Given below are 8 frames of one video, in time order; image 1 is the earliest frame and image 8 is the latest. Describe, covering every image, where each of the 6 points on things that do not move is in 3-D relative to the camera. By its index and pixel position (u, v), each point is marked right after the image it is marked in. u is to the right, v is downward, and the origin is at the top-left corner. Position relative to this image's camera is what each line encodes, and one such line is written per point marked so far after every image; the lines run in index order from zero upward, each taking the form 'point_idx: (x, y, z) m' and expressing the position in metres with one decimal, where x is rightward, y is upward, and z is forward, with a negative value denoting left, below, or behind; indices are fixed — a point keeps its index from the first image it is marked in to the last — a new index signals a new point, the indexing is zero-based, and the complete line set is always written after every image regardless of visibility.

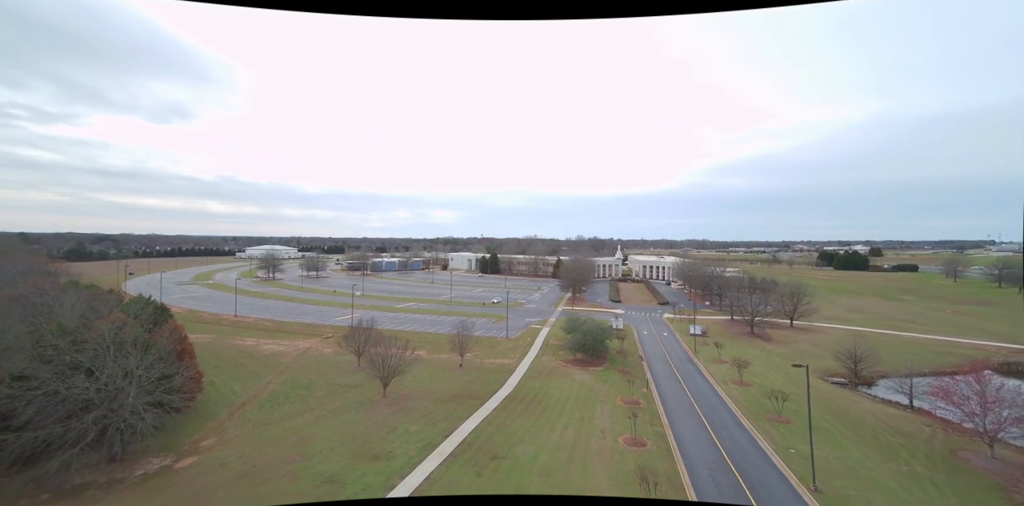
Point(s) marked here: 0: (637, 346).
0: (+5.1, -3.8, +15.1) m
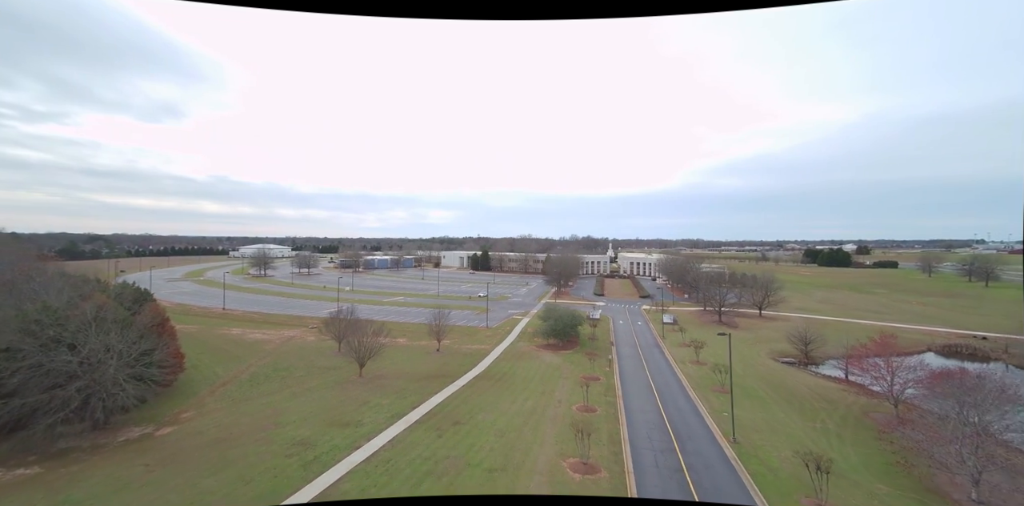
0: (+4.1, -3.4, +15.8) m
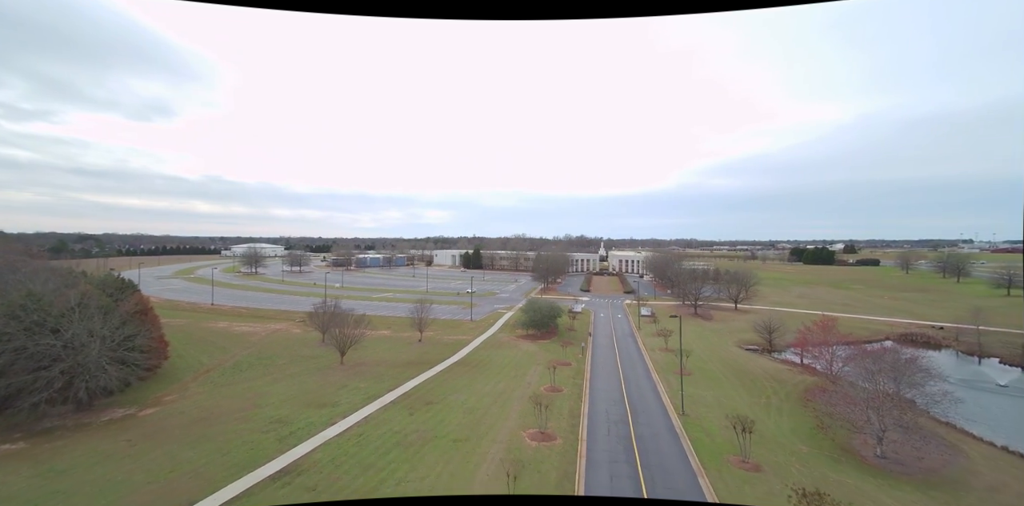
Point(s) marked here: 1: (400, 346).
0: (+3.3, -3.1, +16.3) m
1: (-4.0, -3.4, +13.4) m
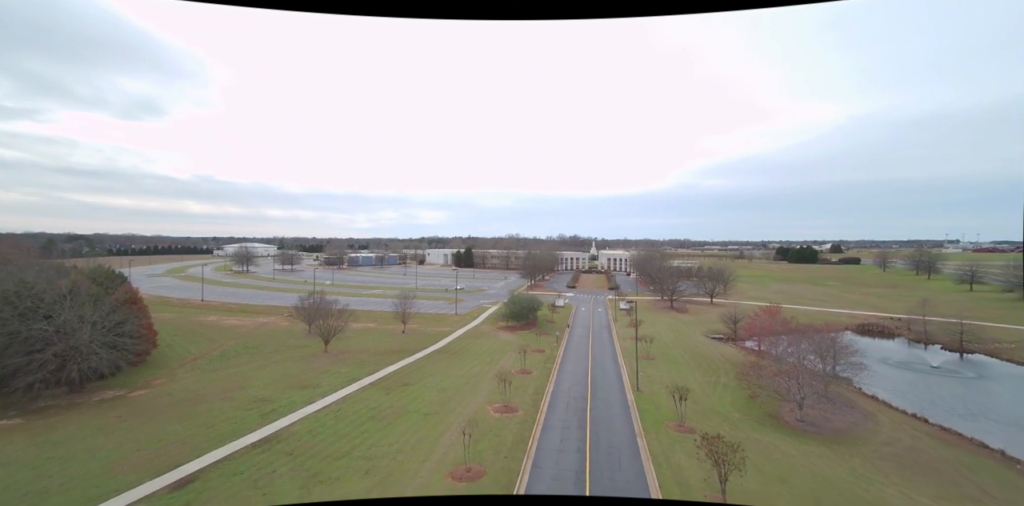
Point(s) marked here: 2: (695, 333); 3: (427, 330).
0: (+2.5, -2.9, +16.9) m
1: (-4.8, -3.1, +13.9) m
2: (+6.6, -2.8, +13.3) m
3: (-3.4, -3.1, +15.0) m
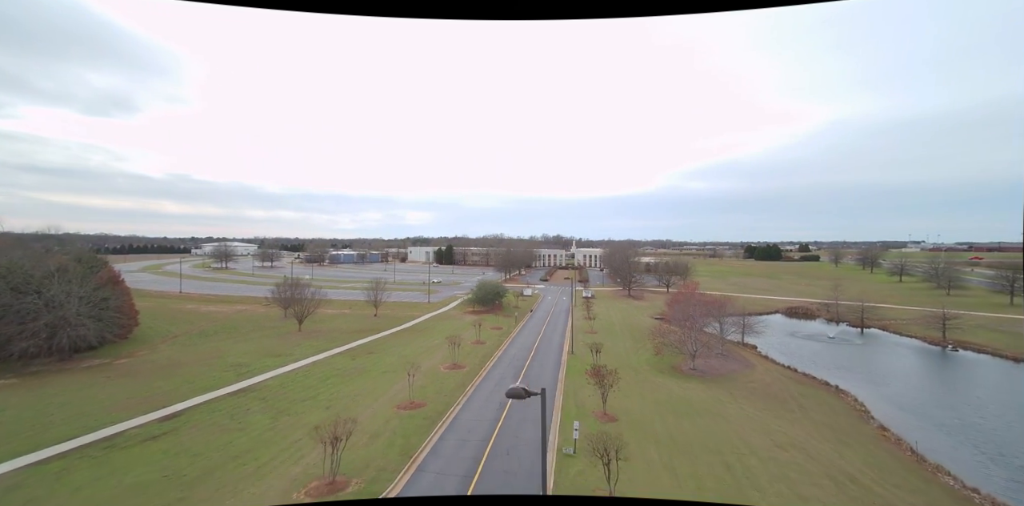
0: (+0.9, -2.5, +18.2) m
1: (-6.3, -2.7, +14.9) m
2: (+5.1, -2.4, +14.8) m
3: (-4.9, -2.6, +16.0) m
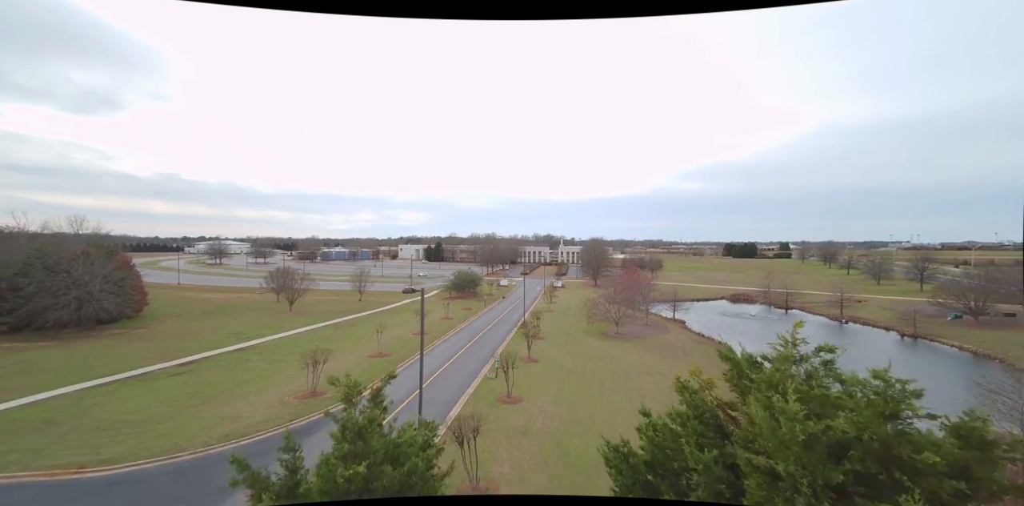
0: (-0.4, -2.1, +19.9) m
1: (-7.5, -2.3, +16.5) m
2: (+3.8, -2.0, +16.6) m
3: (-6.2, -2.3, +17.6) m
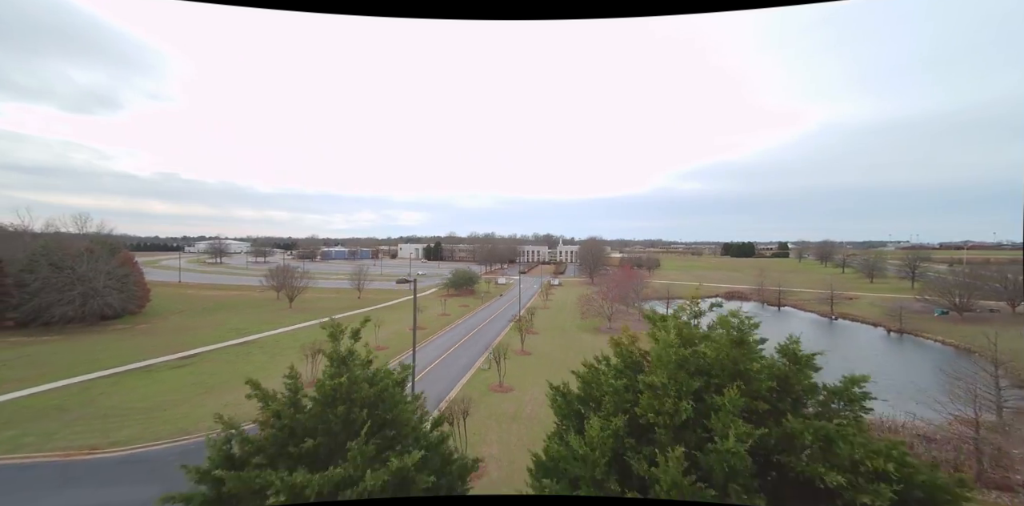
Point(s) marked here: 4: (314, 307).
0: (-0.5, -2.0, +20.2) m
1: (-7.7, -2.2, +16.7) m
2: (+3.7, -1.9, +16.8) m
3: (-6.4, -2.2, +17.9) m
4: (-8.1, -2.3, +15.3) m
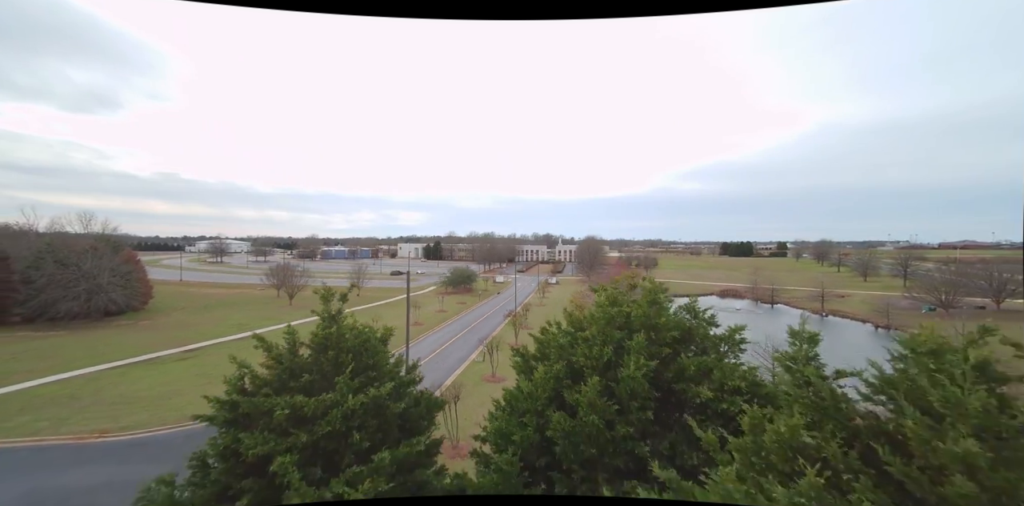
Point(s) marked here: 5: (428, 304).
0: (-0.6, -1.9, +20.4) m
1: (-7.8, -2.1, +17.0) m
2: (+3.6, -1.9, +17.0) m
3: (-6.5, -2.1, +18.1) m
4: (-8.2, -2.2, +15.5) m
5: (-3.2, -2.0, +14.1) m
